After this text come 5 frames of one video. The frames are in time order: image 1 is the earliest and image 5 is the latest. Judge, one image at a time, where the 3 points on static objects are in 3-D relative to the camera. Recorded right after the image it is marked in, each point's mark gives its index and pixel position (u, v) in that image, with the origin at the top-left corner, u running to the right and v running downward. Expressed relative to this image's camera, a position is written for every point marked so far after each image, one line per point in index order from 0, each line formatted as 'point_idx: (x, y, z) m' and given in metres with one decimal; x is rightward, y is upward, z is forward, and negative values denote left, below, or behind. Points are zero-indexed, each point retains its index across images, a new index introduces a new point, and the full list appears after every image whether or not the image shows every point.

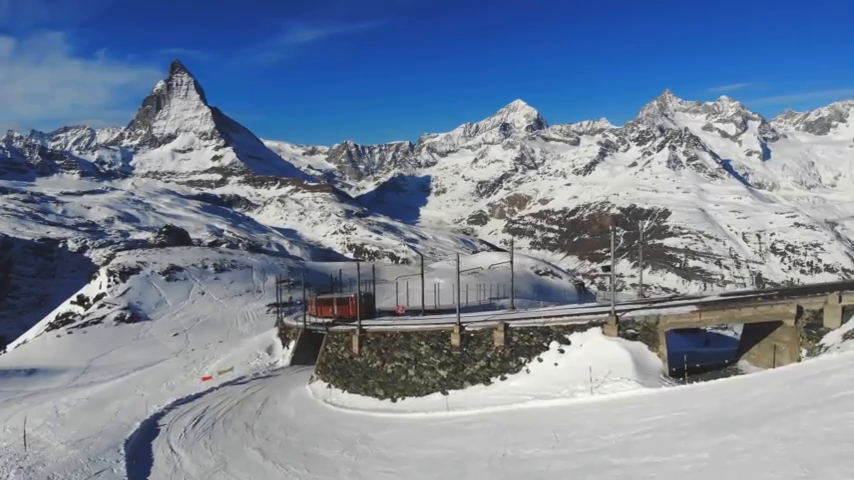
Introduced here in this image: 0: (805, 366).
0: (+10.5, -3.6, +17.2) m
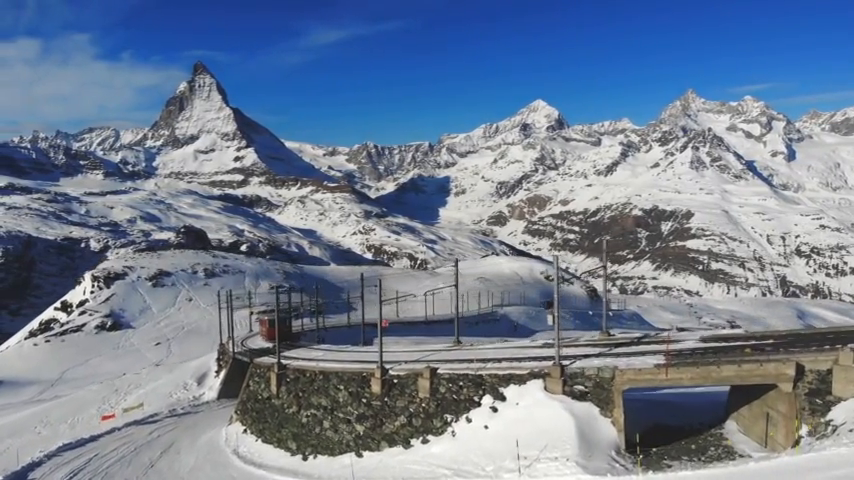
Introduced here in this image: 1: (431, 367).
0: (+7.3, -4.4, +12.0) m
1: (+0.1, -4.0, +19.7) m
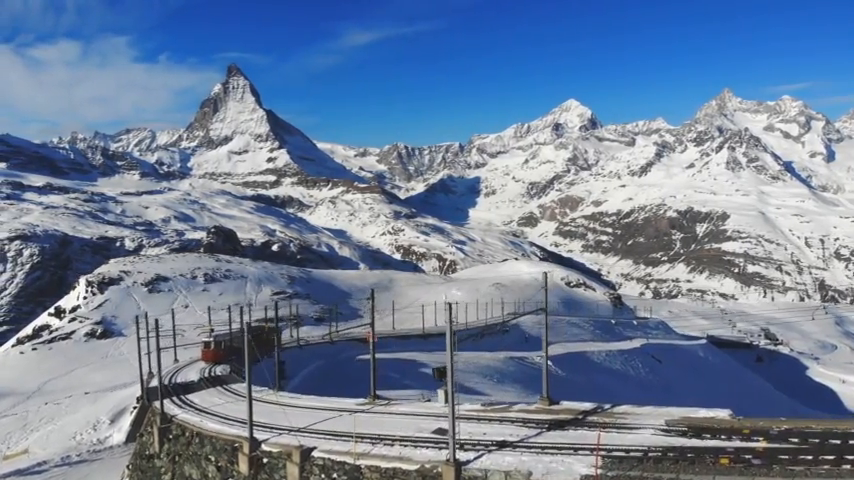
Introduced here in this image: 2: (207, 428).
0: (+3.9, -5.2, +6.6) m
1: (-2.9, -4.9, +14.6) m
2: (-6.7, -5.7, +18.9) m
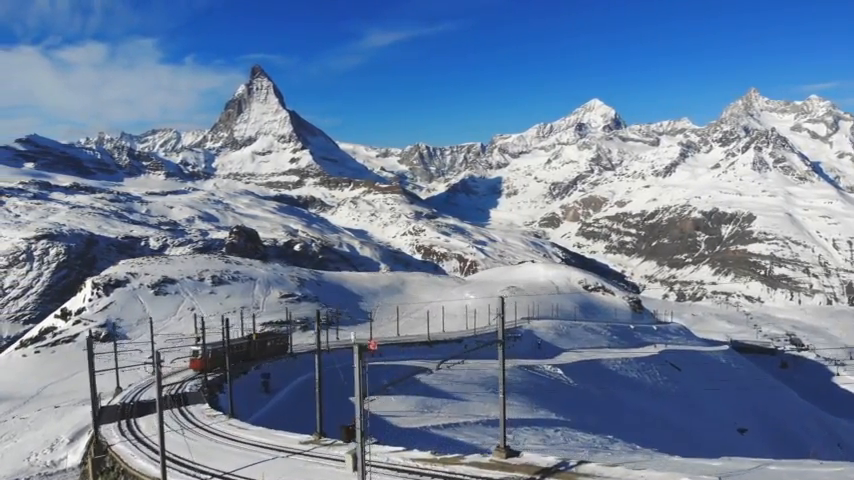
0: (+2.3, -5.6, +4.2) m
1: (-4.2, -5.3, +12.4) m
2: (-7.9, -6.1, +16.8) m
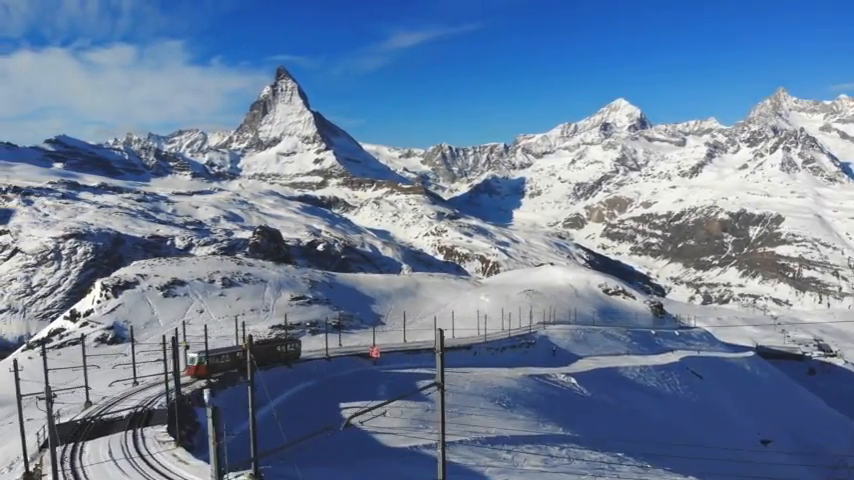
0: (+0.7, -6.0, +1.9) m
1: (-5.5, -5.6, +10.4) m
2: (-9.1, -6.4, +14.9) m
